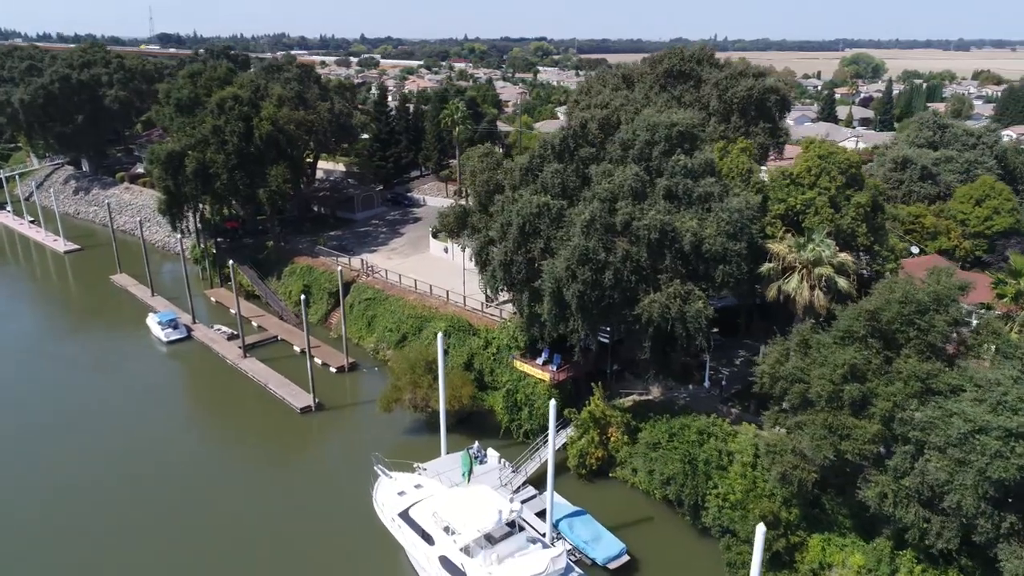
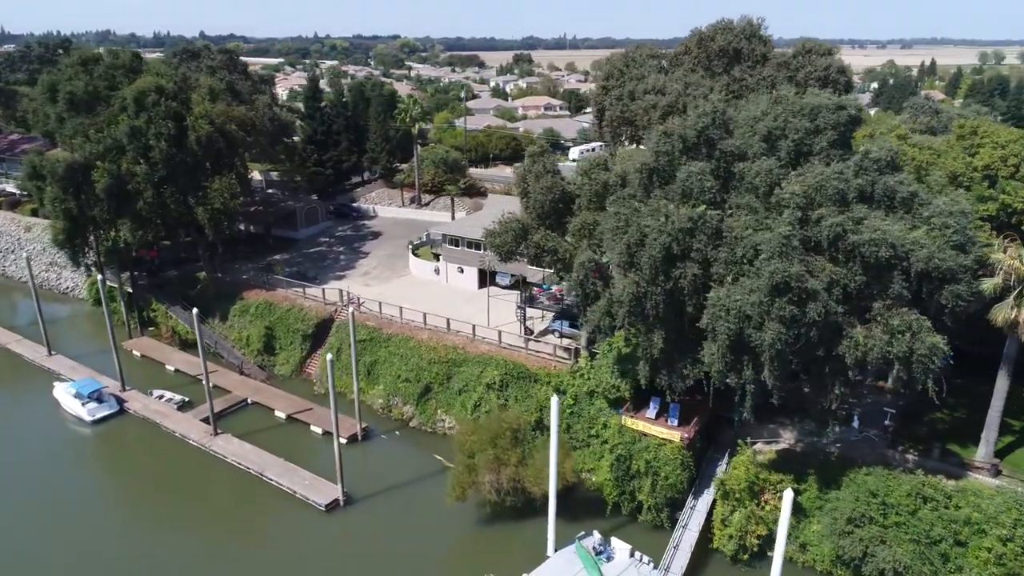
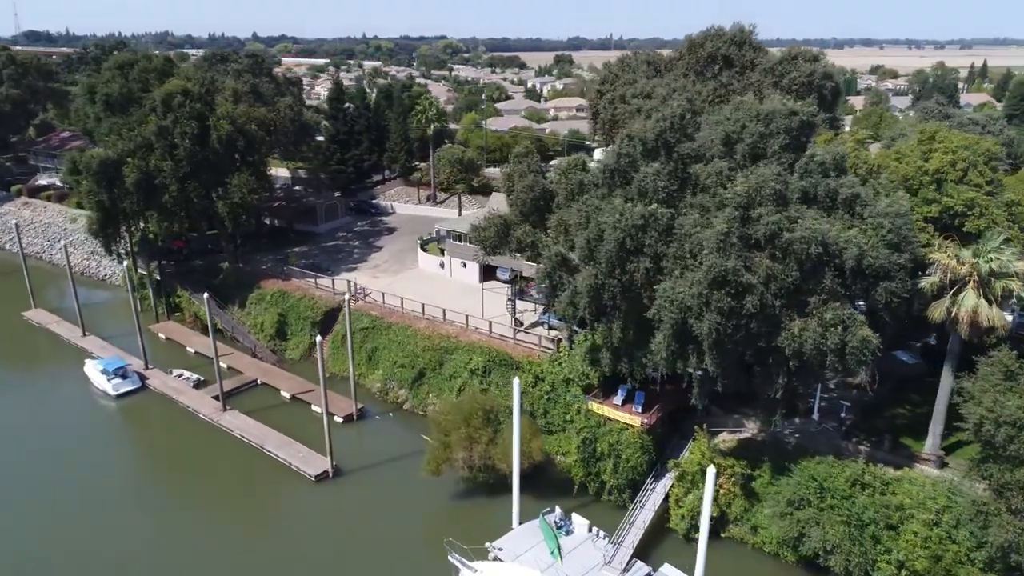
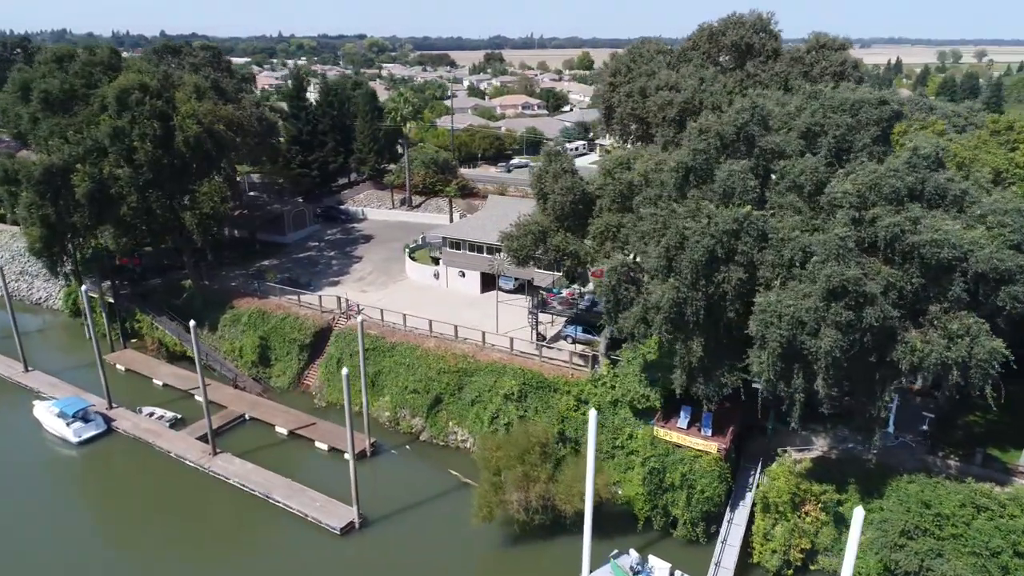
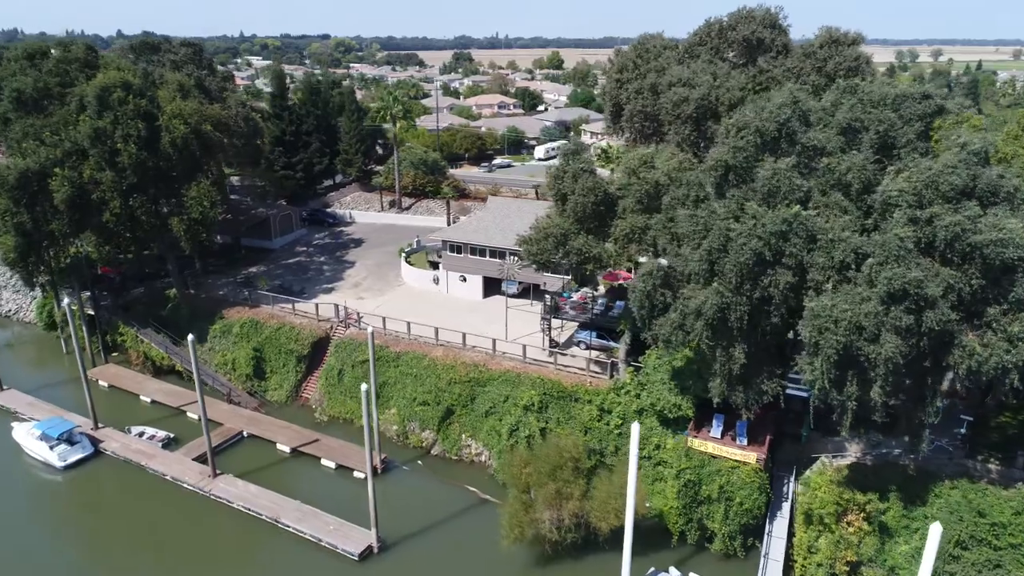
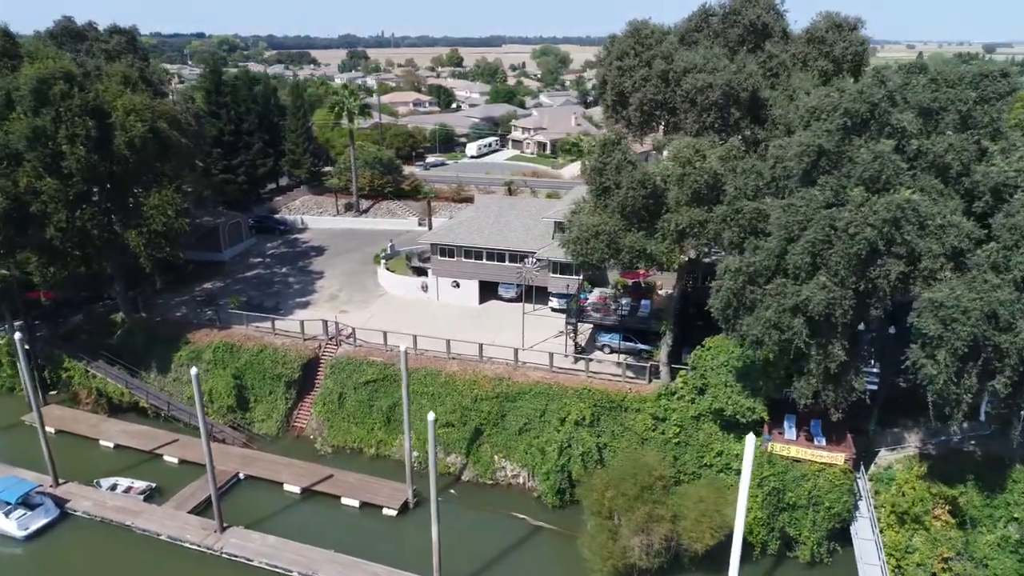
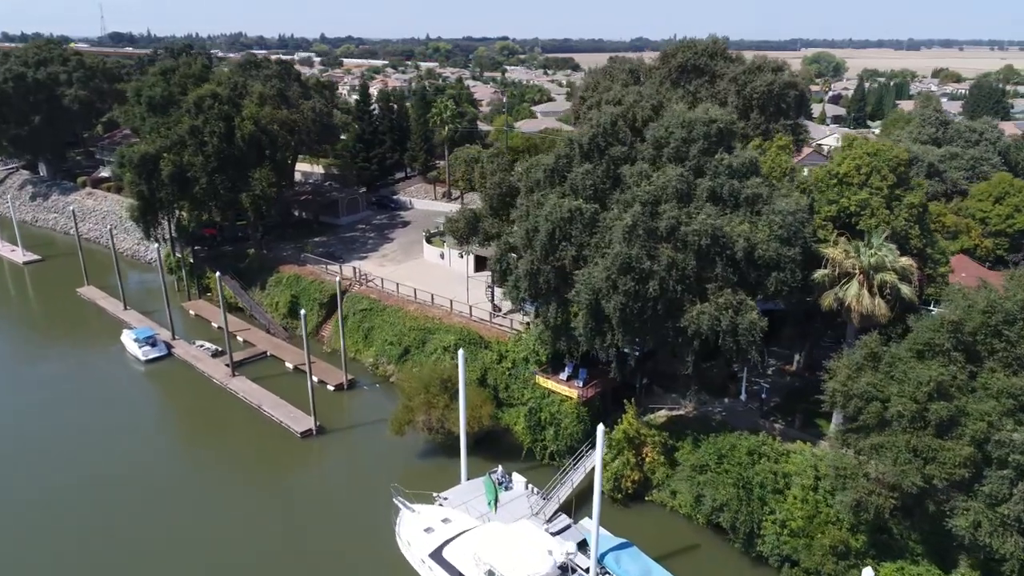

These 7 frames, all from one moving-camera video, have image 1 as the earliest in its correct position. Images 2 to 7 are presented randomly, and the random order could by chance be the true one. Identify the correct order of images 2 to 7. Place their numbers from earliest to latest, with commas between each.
7, 3, 2, 4, 5, 6
